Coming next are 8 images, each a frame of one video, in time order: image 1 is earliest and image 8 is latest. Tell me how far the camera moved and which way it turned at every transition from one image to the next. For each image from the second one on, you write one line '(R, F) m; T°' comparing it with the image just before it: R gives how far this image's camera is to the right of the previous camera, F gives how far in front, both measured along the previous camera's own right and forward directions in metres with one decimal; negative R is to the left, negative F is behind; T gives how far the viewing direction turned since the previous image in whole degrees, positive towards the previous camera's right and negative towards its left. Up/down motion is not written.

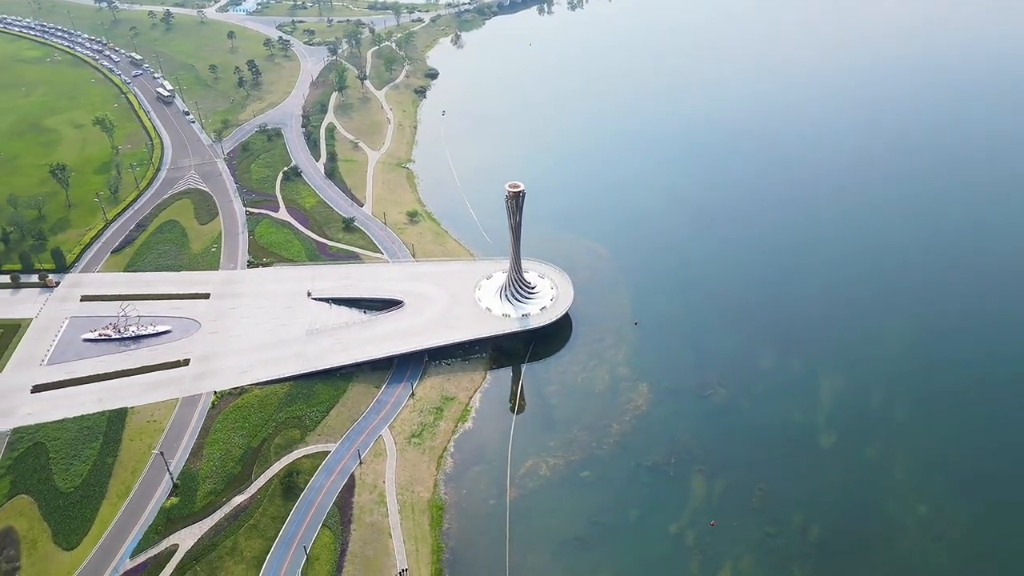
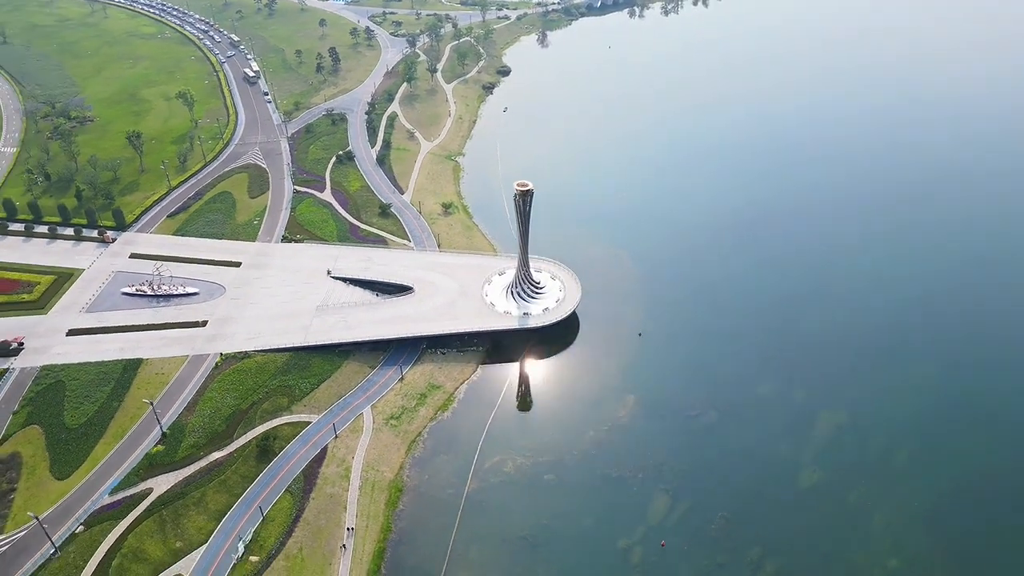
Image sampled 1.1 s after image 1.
(+12.2, +0.3) m; -8°
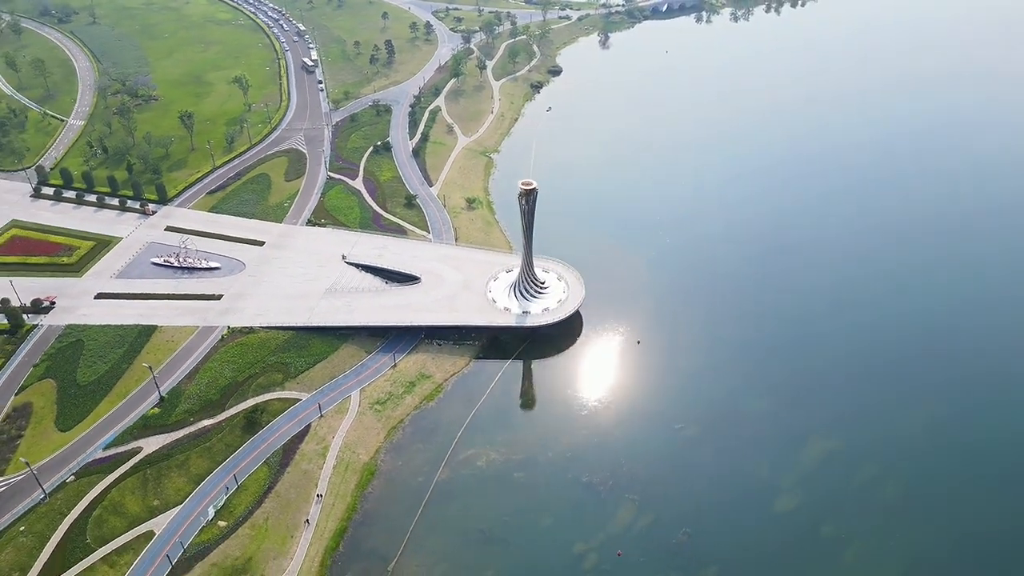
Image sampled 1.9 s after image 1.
(+9.1, +0.1) m; -6°
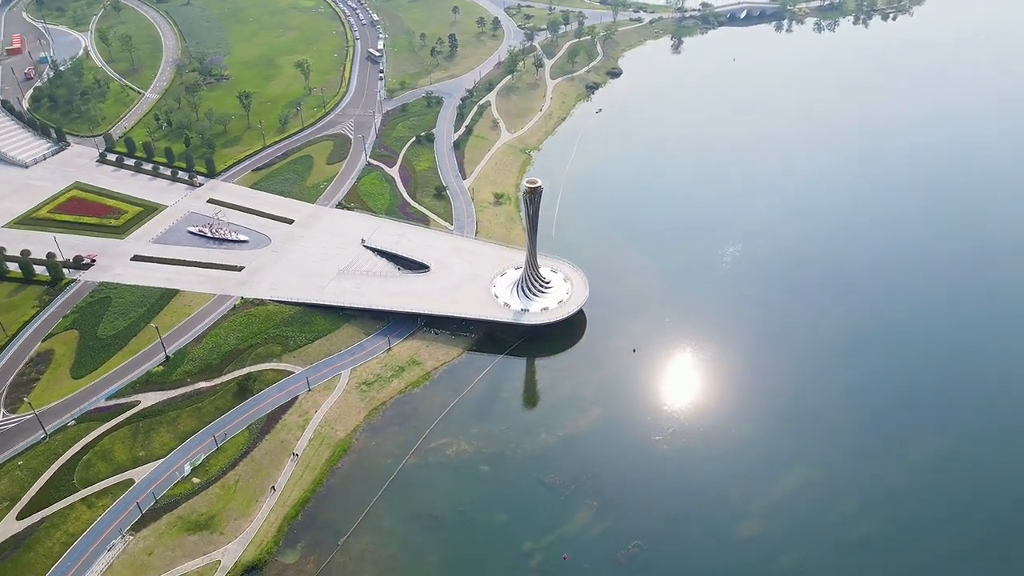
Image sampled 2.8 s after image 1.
(+10.5, +0.2) m; -7°
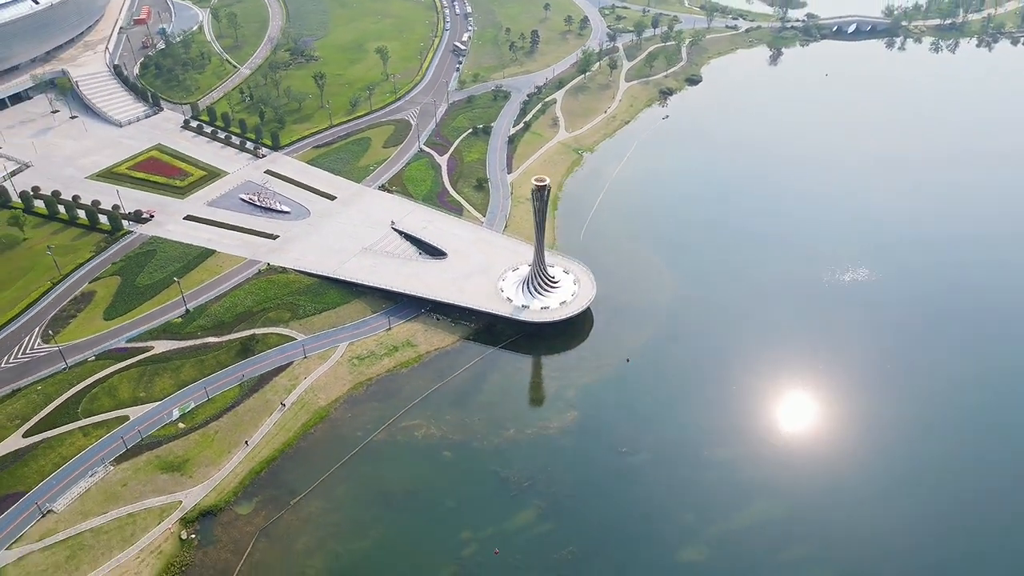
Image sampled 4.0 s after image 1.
(+13.5, +0.4) m; -9°
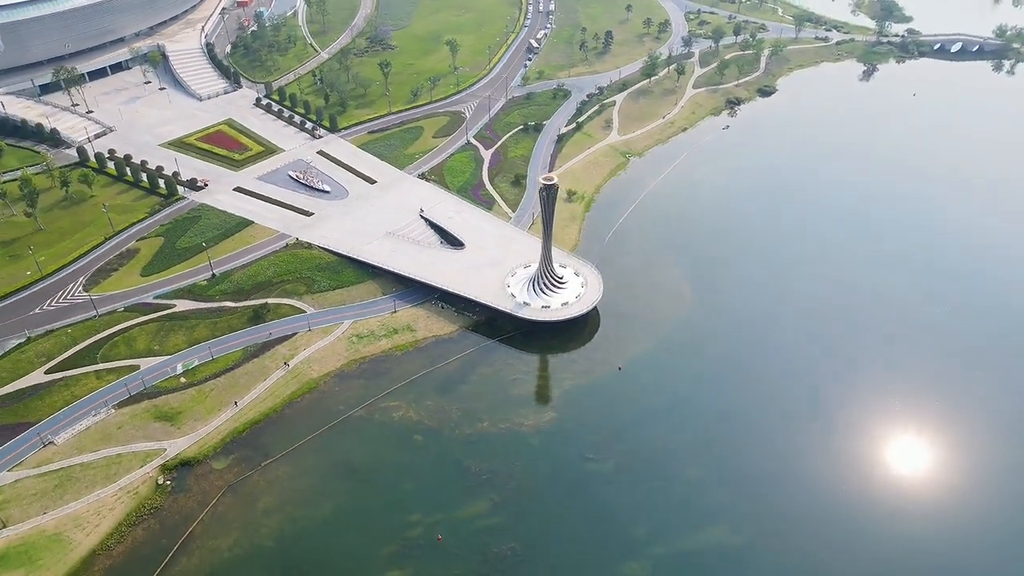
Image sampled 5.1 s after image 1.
(+12.0, +0.3) m; -8°
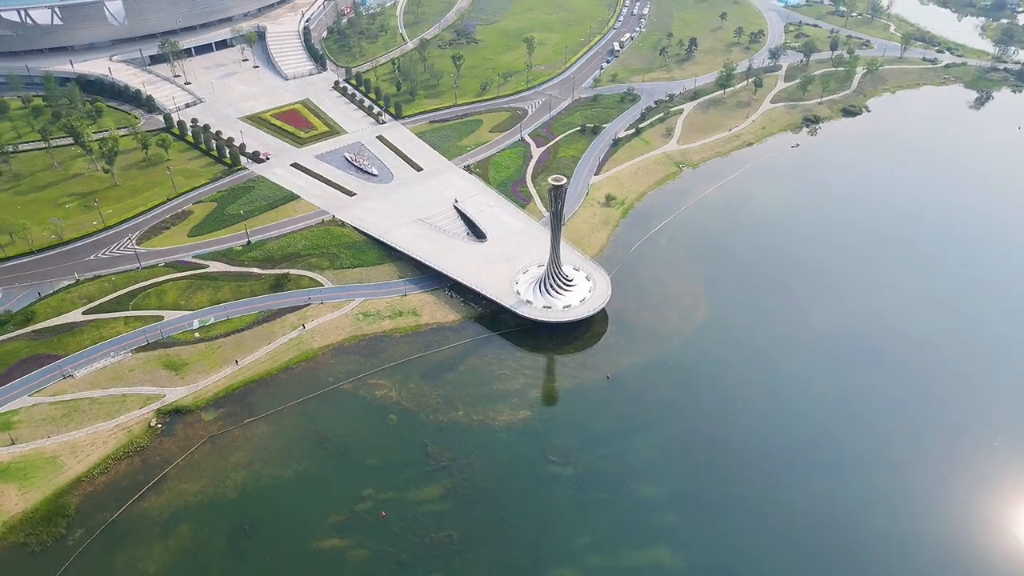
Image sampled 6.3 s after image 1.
(+13.4, +0.5) m; -9°
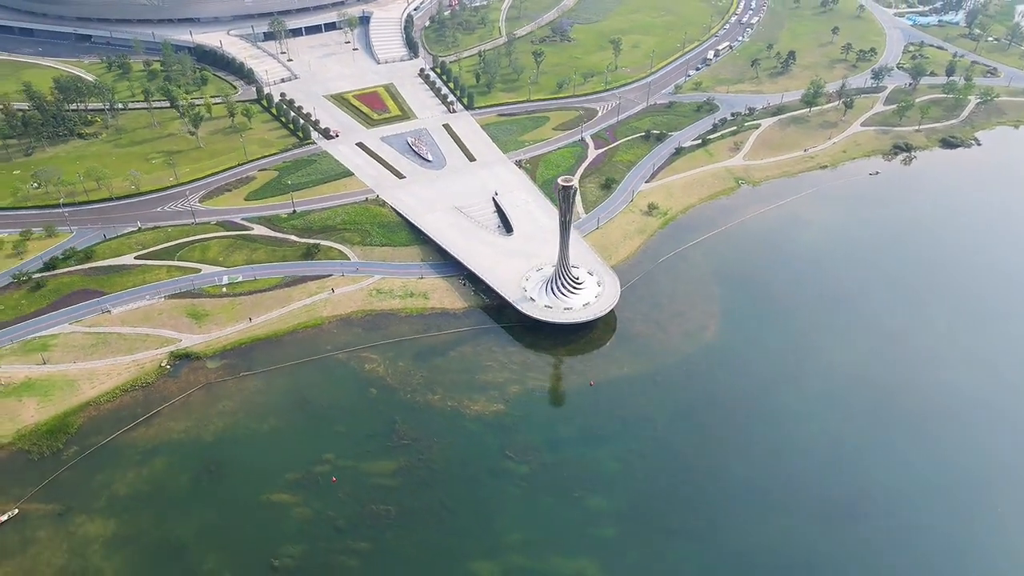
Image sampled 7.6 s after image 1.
(+14.9, +0.6) m; -10°
